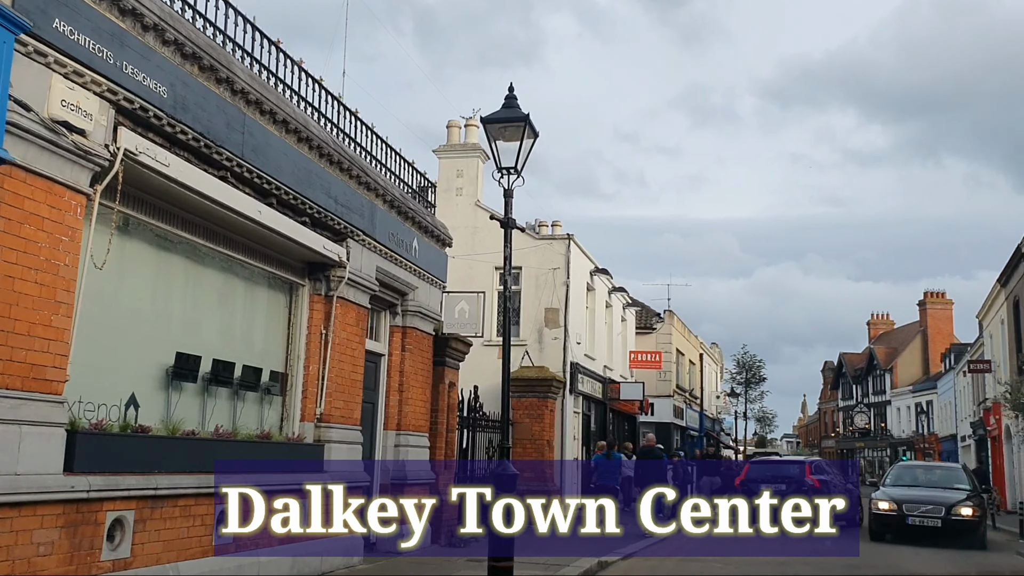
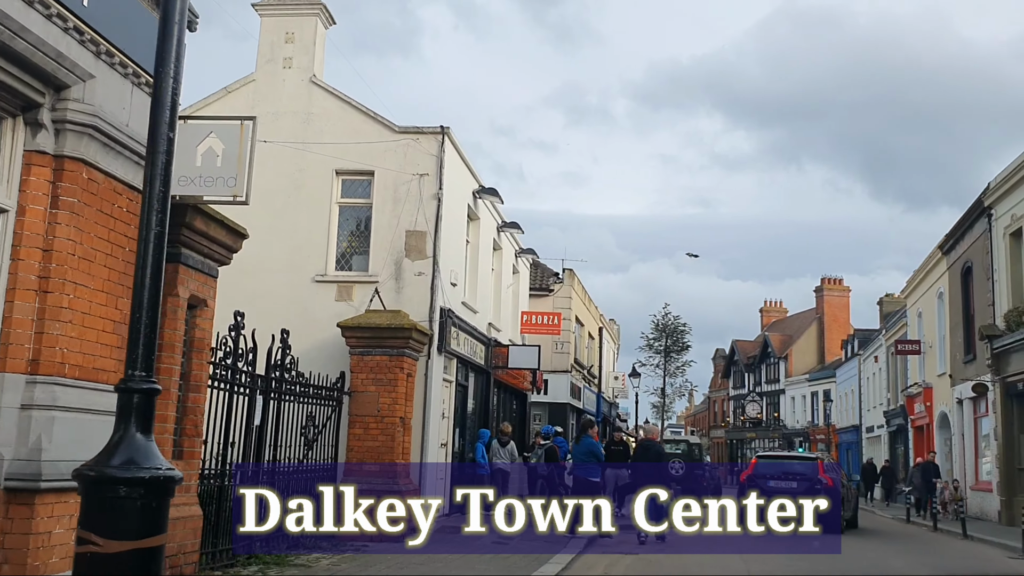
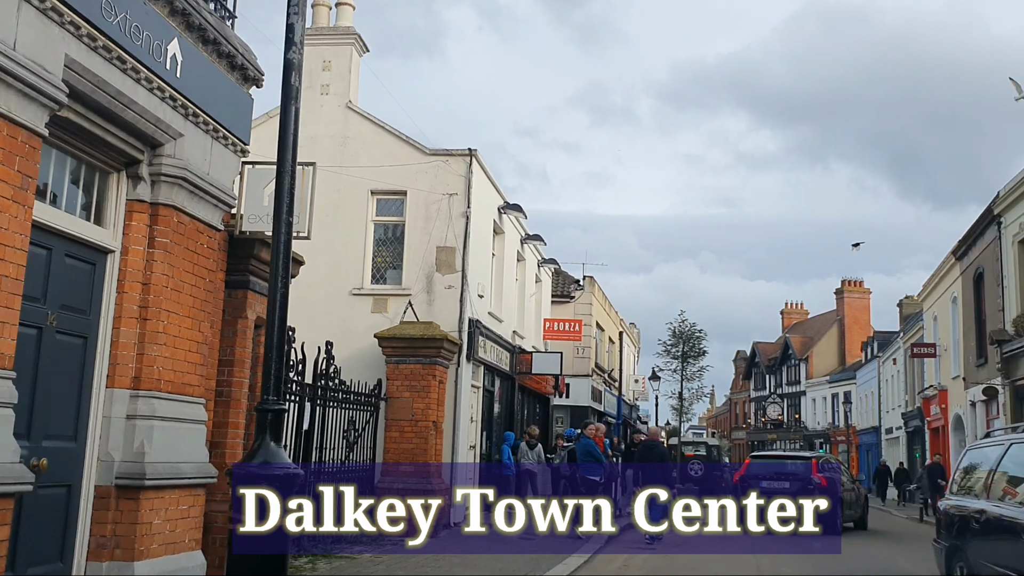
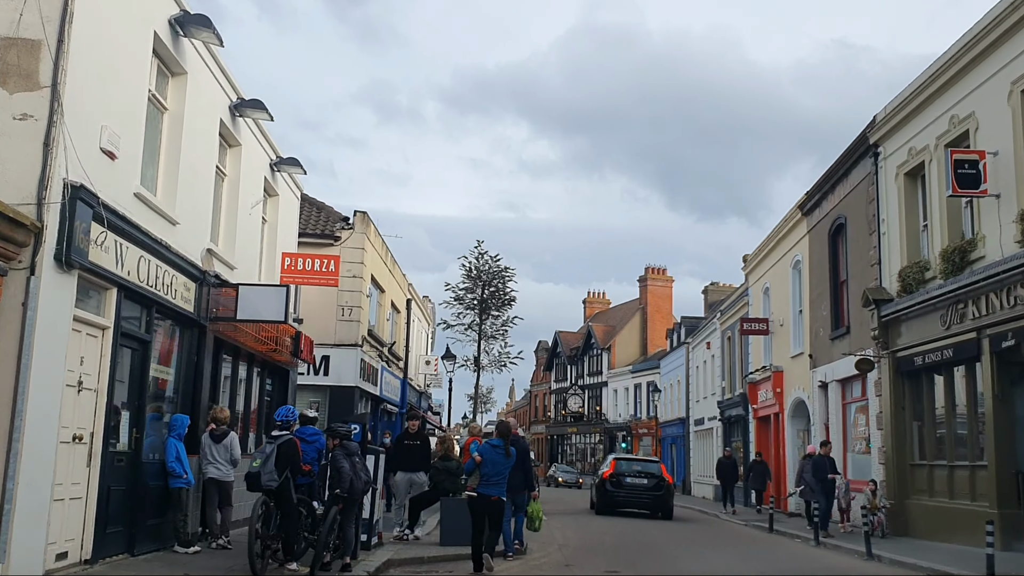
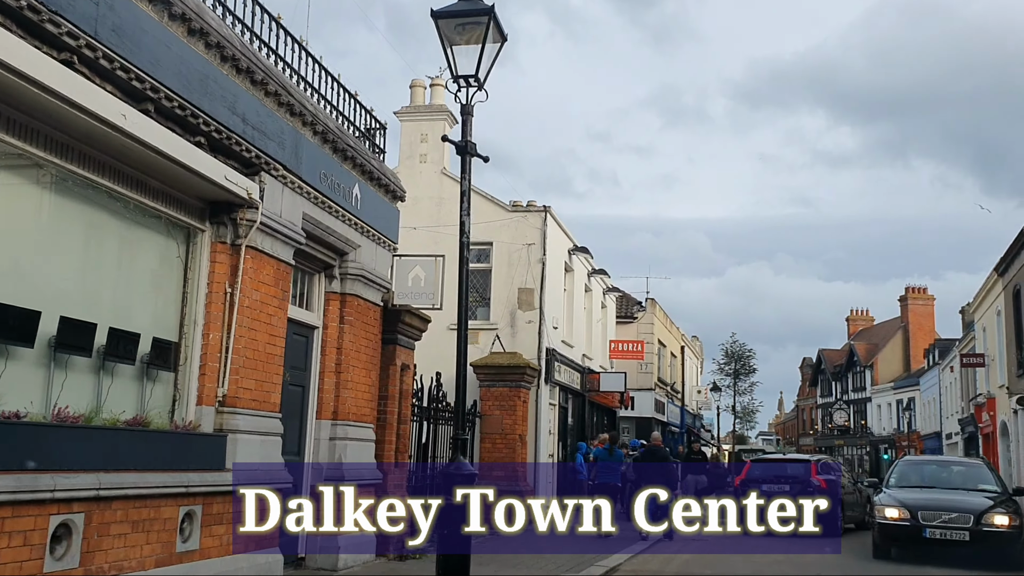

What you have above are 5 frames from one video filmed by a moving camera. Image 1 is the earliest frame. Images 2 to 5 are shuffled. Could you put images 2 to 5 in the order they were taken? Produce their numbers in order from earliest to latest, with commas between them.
5, 3, 2, 4
